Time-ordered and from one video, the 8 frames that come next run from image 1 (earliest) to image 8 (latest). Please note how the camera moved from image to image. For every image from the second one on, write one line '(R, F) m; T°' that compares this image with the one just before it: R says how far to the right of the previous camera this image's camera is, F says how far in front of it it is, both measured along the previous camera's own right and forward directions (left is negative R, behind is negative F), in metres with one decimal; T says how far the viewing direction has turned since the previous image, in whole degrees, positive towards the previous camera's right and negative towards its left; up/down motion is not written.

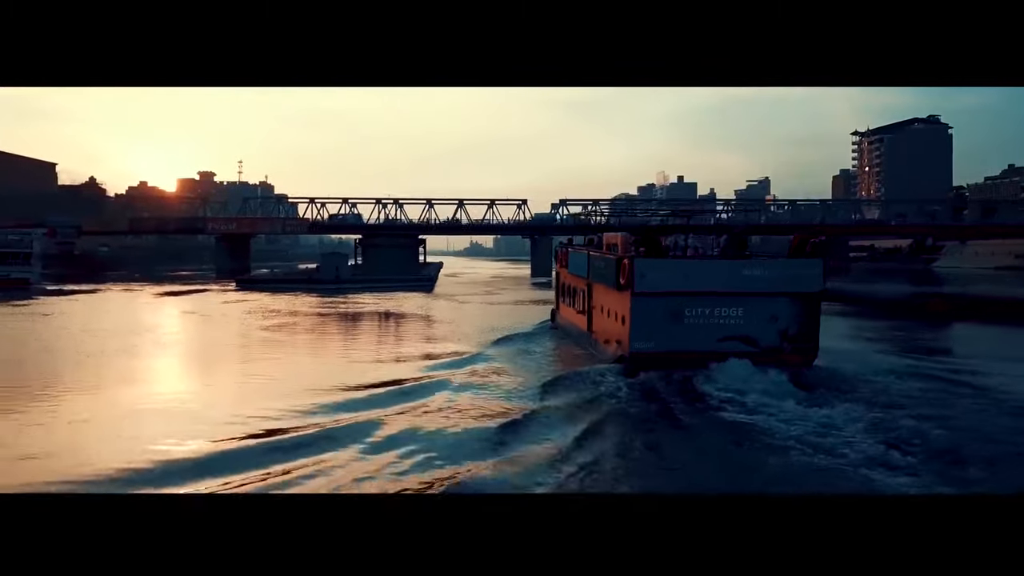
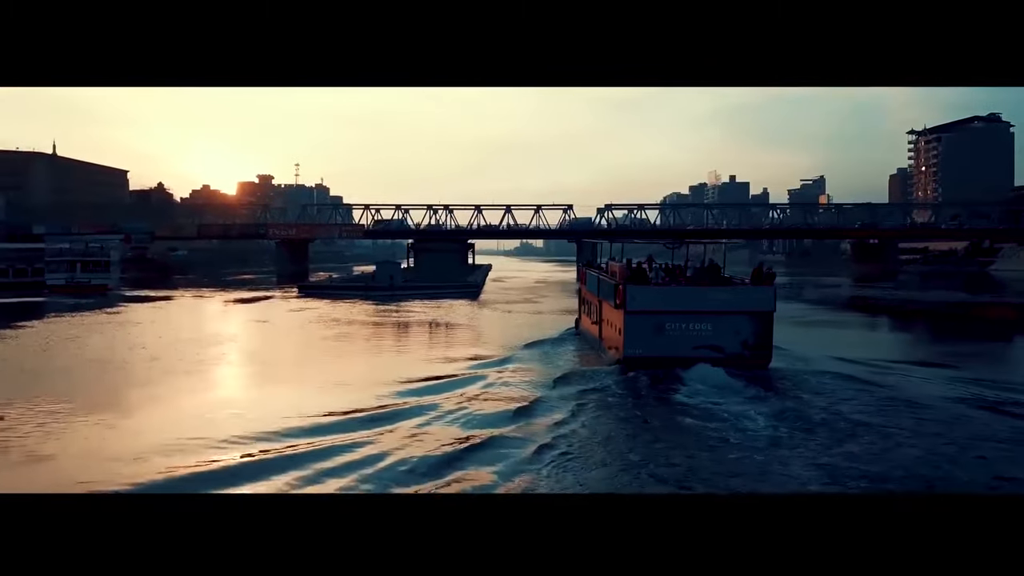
(+0.1, -0.5) m; -4°
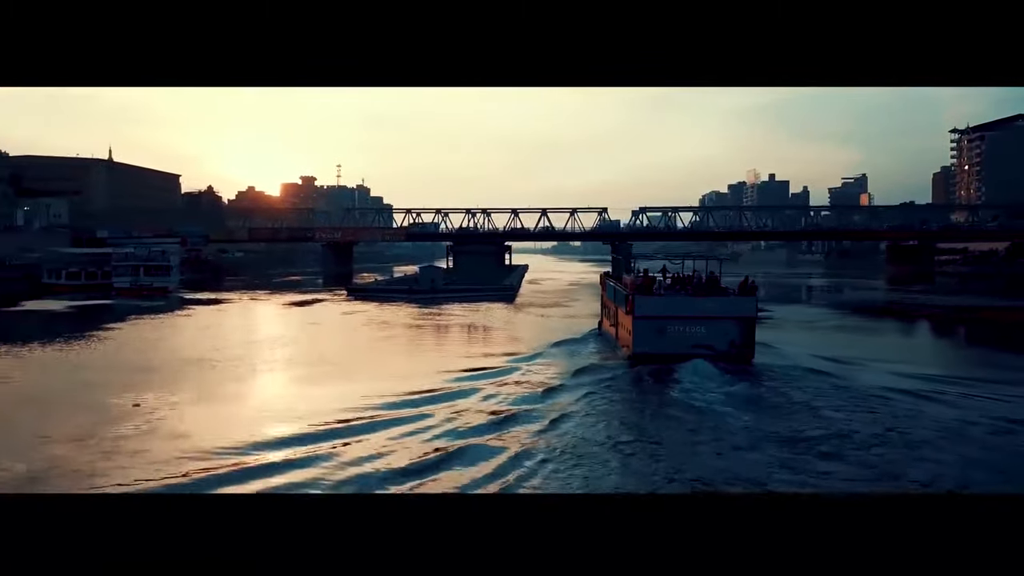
(+0.1, -0.6) m; -3°
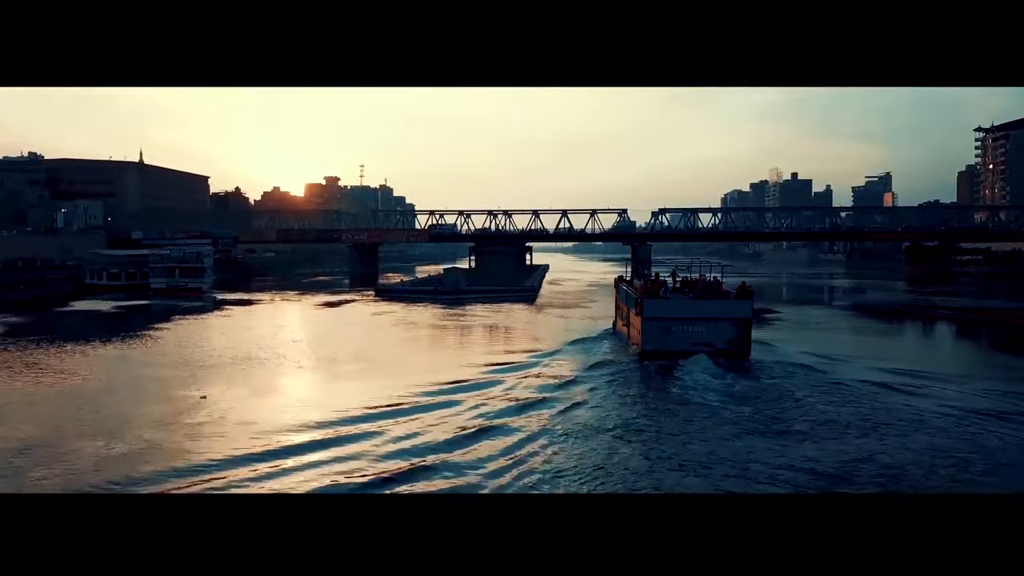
(0.0, -0.4) m; -2°
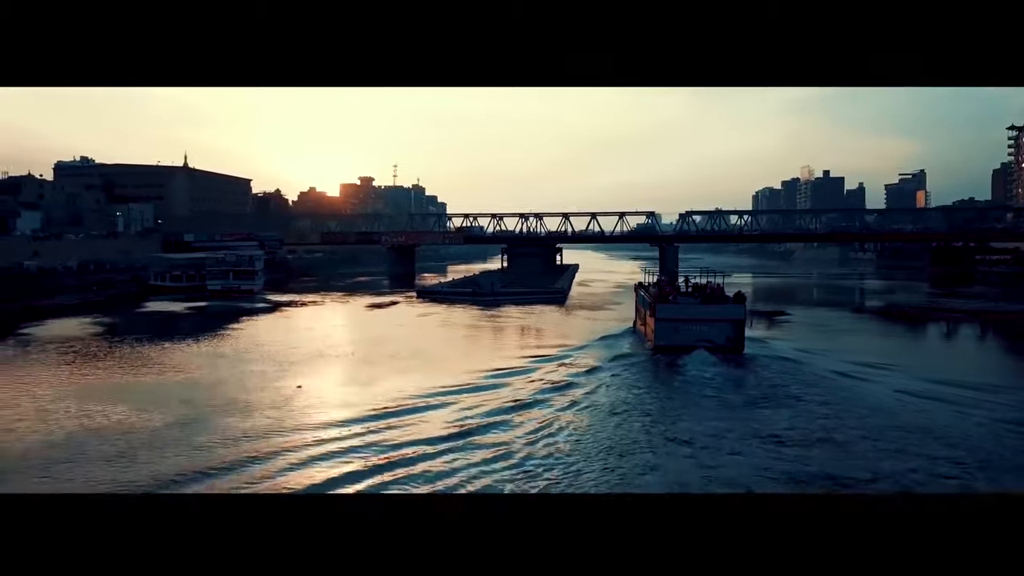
(0.0, -0.8) m; -2°
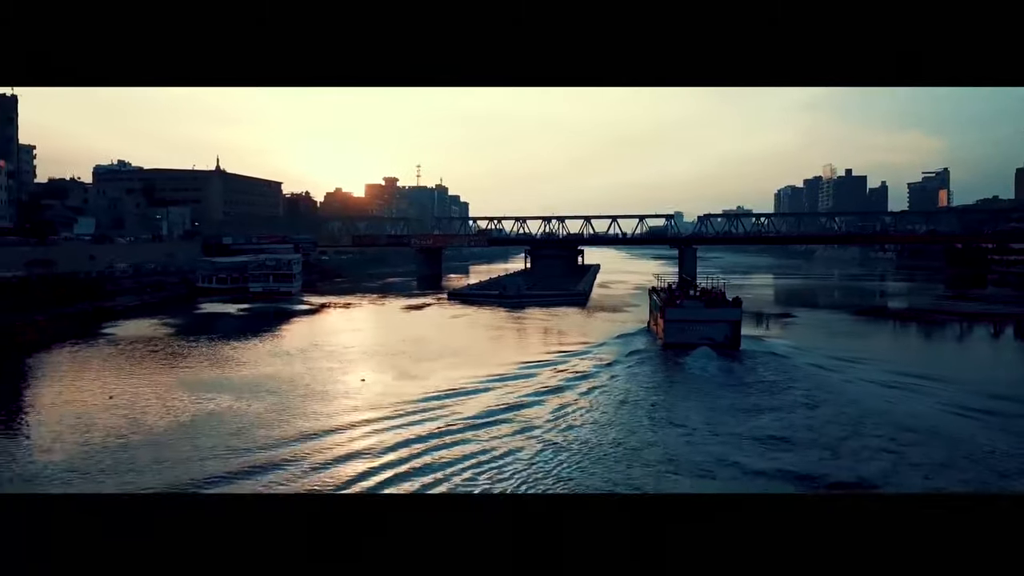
(0.0, -0.8) m; -2°
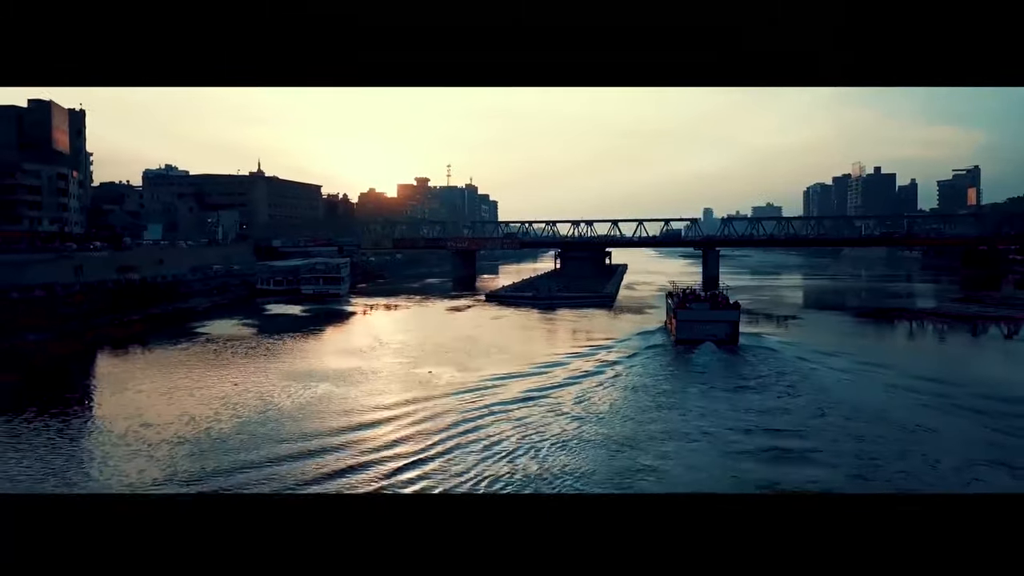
(-0.1, -1.2) m; -2°
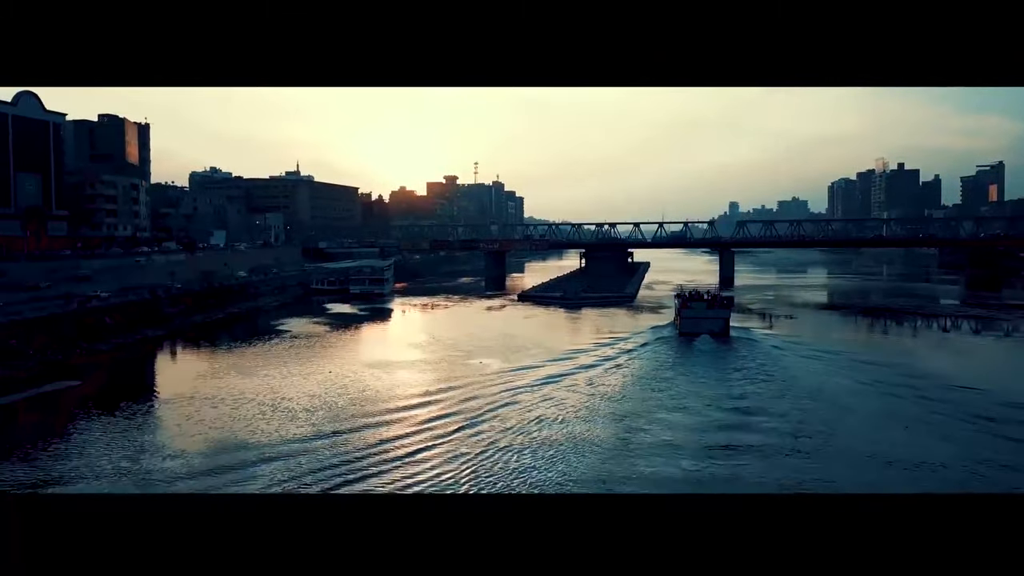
(-0.1, -1.7) m; -2°
